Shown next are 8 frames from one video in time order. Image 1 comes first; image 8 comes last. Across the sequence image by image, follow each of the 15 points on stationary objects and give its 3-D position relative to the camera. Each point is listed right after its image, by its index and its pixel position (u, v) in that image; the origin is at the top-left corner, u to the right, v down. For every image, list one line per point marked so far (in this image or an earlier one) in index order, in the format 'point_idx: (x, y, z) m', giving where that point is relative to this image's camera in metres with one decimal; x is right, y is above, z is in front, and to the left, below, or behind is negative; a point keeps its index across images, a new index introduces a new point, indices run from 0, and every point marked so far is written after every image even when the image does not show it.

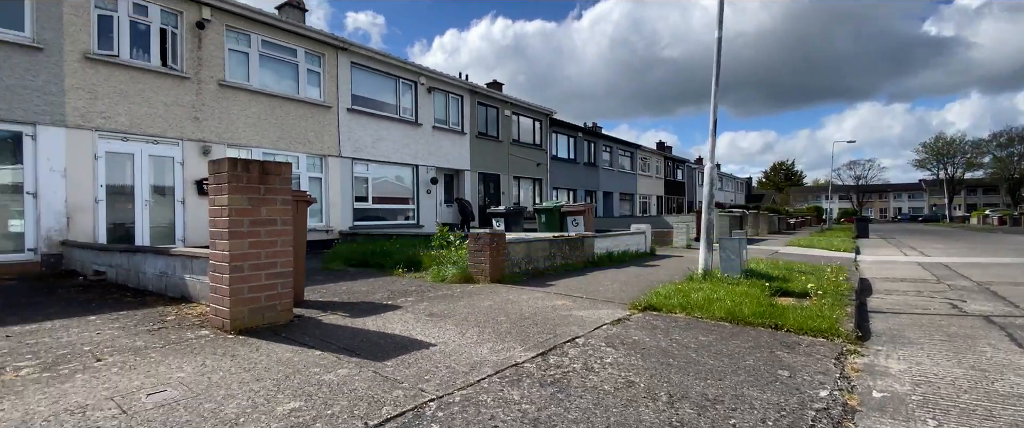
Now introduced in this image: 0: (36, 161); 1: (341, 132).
0: (-9.4, +1.0, +9.2) m
1: (-5.6, +2.6, +14.9) m
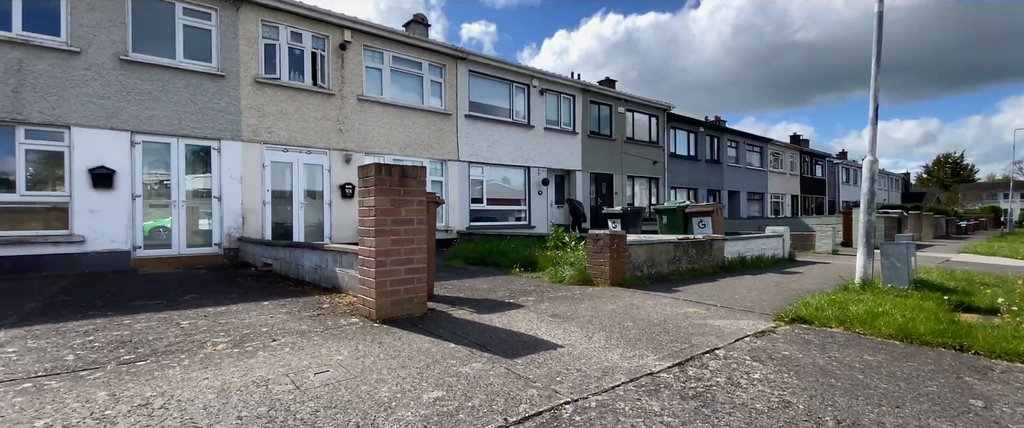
0: (-6.9, +1.0, +11.0) m
1: (-1.9, +2.6, +15.7) m
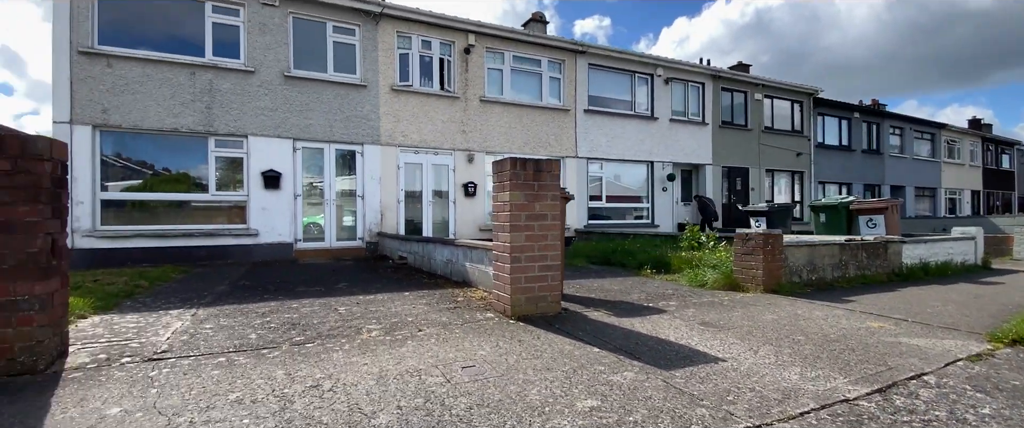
0: (-3.9, +1.0, +12.1) m
1: (+2.2, +2.7, +15.4) m
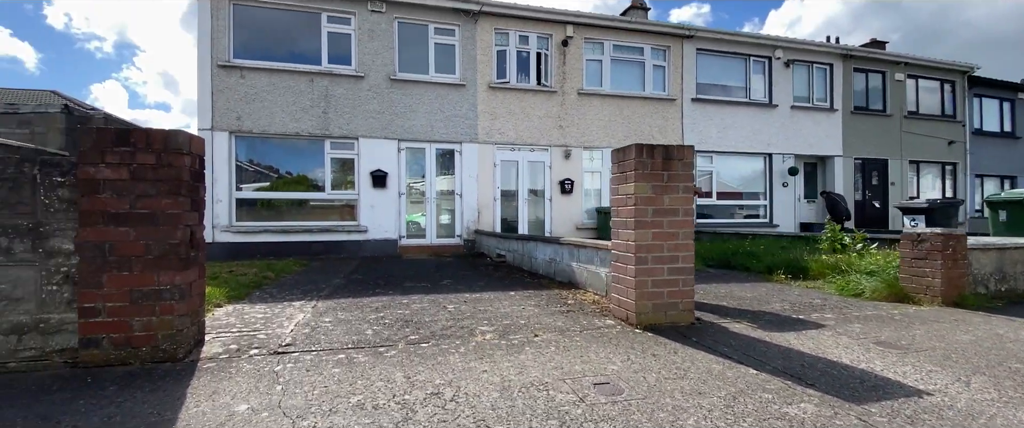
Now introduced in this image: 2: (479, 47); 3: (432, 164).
0: (-1.3, +1.1, +12.1) m
1: (+5.3, +2.8, +14.3) m
2: (-0.8, +4.4, +12.4) m
3: (-2.1, +1.3, +12.0) m
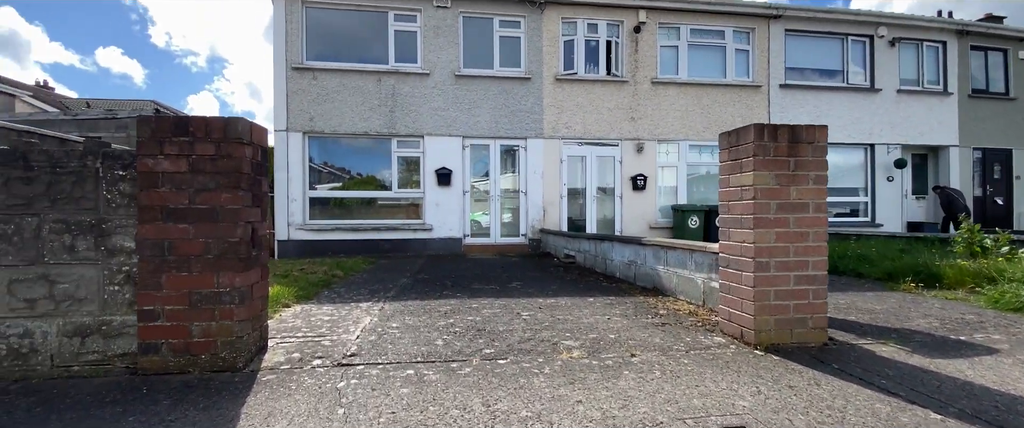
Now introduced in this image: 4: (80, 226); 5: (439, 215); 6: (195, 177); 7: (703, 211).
0: (+0.4, +1.2, +11.7) m
1: (+7.2, +2.8, +13.0) m
2: (+0.9, +4.5, +11.9) m
3: (-0.4, +1.3, +11.6) m
4: (-2.5, -0.1, +2.7) m
5: (-1.8, 0.0, +11.4) m
6: (-1.8, +0.2, +2.7) m
7: (+4.6, +0.1, +11.4) m
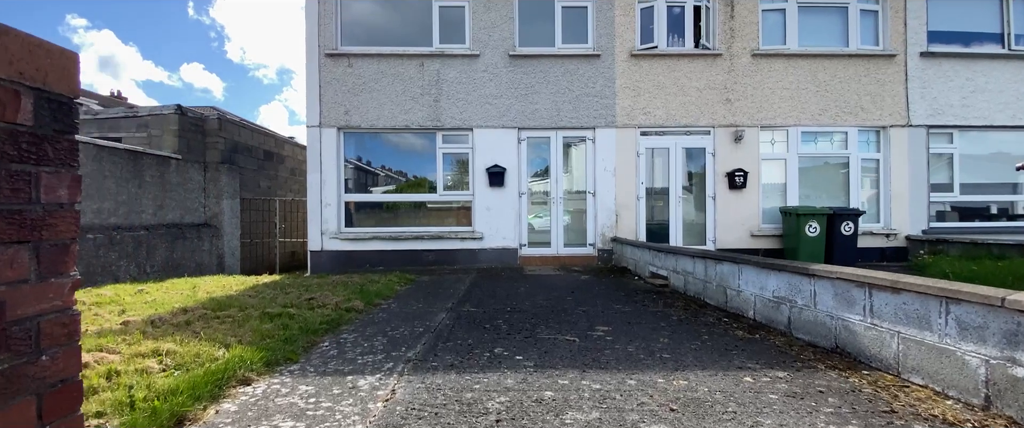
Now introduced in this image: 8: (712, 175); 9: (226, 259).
0: (+1.8, +1.0, +9.7) m
1: (+8.6, +2.7, +10.2) m
2: (+2.2, +4.4, +9.8) m
3: (+1.0, +1.2, +9.7) m
4: (-2.1, -0.2, +1.1) m
5: (-0.4, -0.1, +9.6) m
6: (-1.4, +0.1, +1.0) m
7: (+6.0, 0.0, +8.9) m
8: (+4.2, +0.8, +9.7) m
9: (-5.8, -0.9, +9.6) m
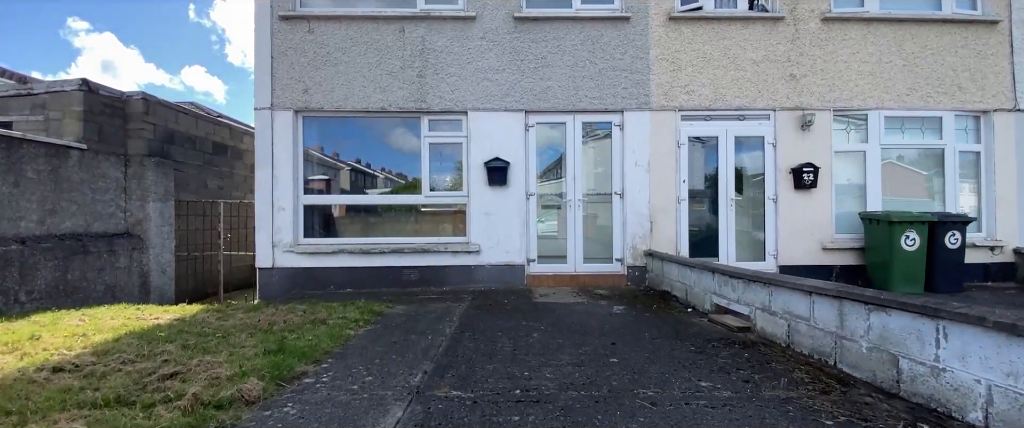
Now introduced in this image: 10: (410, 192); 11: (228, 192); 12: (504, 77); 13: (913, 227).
0: (+1.9, +0.9, +7.6) m
1: (+8.7, +2.6, +8.1) m
2: (+2.3, +4.3, +7.8) m
3: (+1.0, +1.1, +7.6) m
4: (-2.1, -0.2, -1.0) m
5: (-0.4, -0.2, +7.6) m
6: (-1.4, +0.1, -1.1) m
7: (+6.0, -0.1, +6.8) m
8: (+4.2, +0.7, +7.6) m
9: (-5.8, -1.0, +7.5) m
10: (-2.1, +0.4, +7.6) m
11: (-5.8, +0.5, +9.6) m
12: (-0.1, +2.2, +7.6) m
13: (+5.8, -0.2, +6.8) m
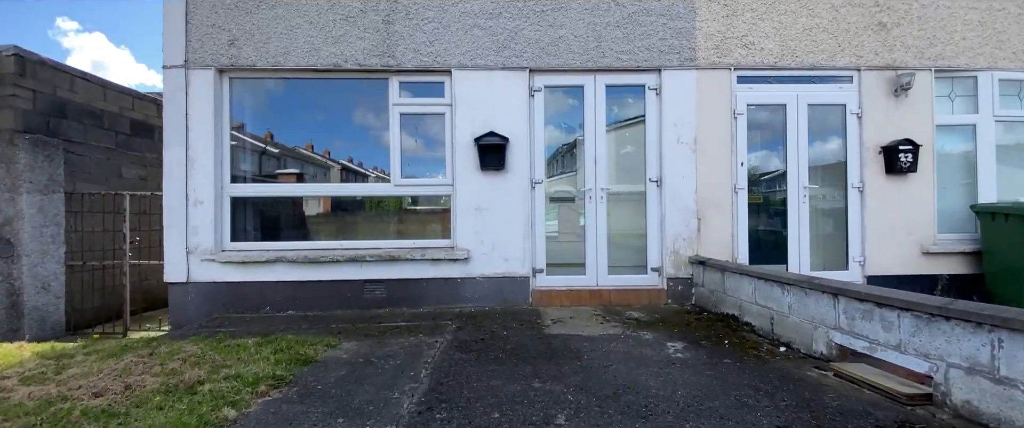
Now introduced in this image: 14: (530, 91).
0: (+1.8, +1.0, +5.7) m
1: (+8.7, +2.7, +6.3) m
2: (+2.3, +4.3, +5.9) m
3: (+1.0, +1.2, +5.7) m
4: (-2.0, -0.2, -2.9) m
5: (-0.4, -0.2, +5.7) m
6: (-1.3, +0.1, -3.0) m
7: (+6.0, 0.0, +5.0) m
8: (+4.2, +0.8, +5.8) m
9: (-5.8, -1.0, +5.6) m
10: (-2.1, +0.5, +5.7) m
11: (-5.8, +0.5, +7.7) m
12: (-0.2, +2.2, +5.7) m
13: (+5.9, -0.1, +5.0) m
14: (+0.2, +1.5, +5.7) m
